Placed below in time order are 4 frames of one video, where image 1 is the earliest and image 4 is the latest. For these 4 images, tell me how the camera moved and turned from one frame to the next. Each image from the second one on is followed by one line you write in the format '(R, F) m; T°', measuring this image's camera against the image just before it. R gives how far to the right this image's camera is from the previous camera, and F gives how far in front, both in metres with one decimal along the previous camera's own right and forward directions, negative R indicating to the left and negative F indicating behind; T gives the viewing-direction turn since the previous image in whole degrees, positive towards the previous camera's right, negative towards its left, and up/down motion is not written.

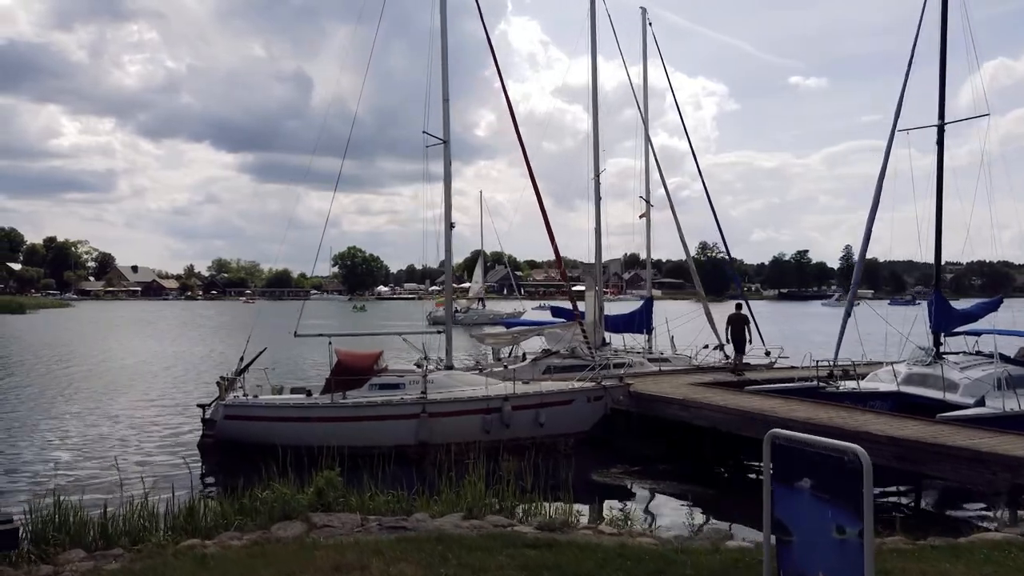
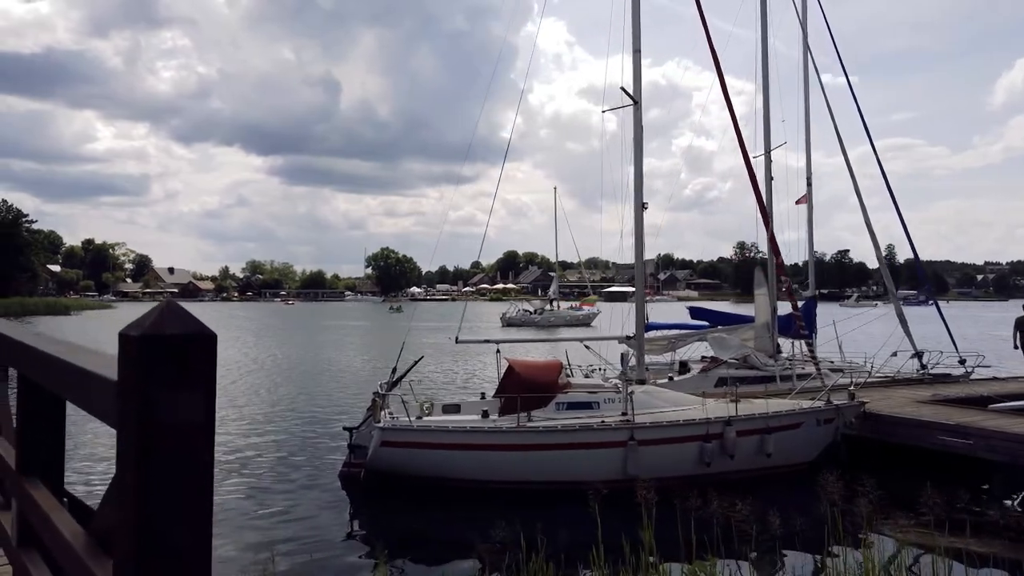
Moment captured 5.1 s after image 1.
(-3.4, +3.3) m; -2°
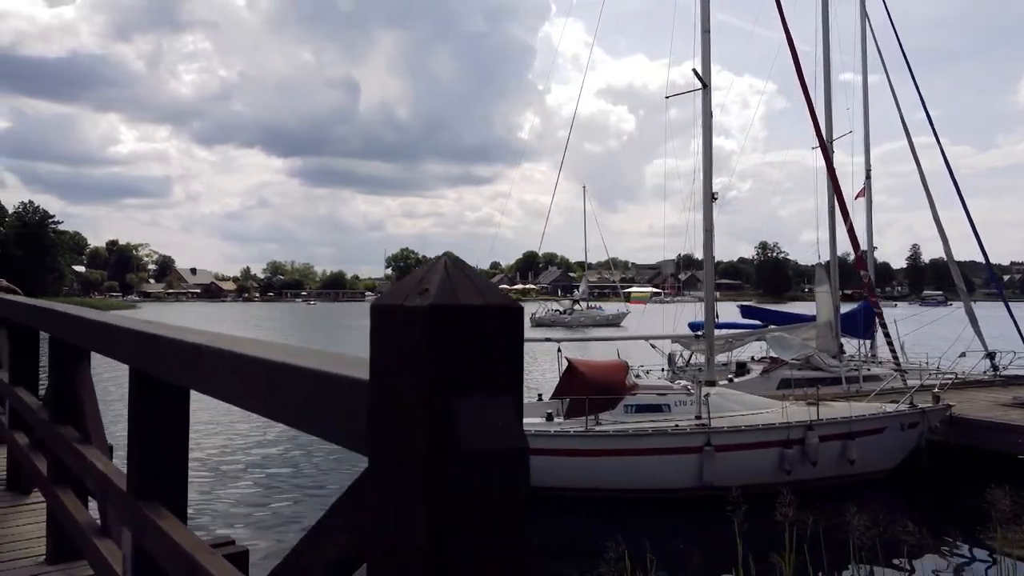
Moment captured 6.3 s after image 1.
(-0.8, +0.7) m; -1°
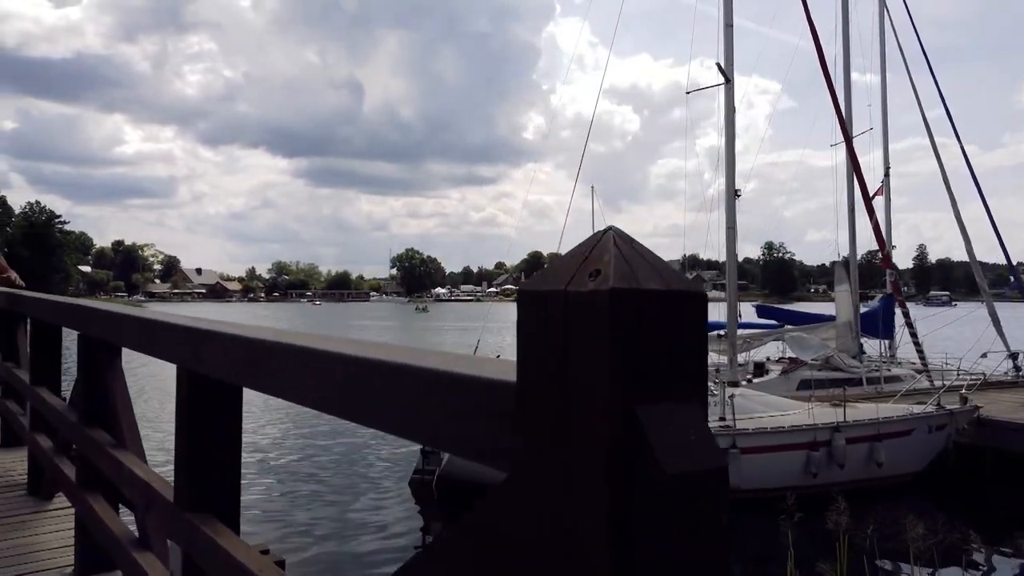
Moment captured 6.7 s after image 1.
(-0.3, +0.2) m; 0°
